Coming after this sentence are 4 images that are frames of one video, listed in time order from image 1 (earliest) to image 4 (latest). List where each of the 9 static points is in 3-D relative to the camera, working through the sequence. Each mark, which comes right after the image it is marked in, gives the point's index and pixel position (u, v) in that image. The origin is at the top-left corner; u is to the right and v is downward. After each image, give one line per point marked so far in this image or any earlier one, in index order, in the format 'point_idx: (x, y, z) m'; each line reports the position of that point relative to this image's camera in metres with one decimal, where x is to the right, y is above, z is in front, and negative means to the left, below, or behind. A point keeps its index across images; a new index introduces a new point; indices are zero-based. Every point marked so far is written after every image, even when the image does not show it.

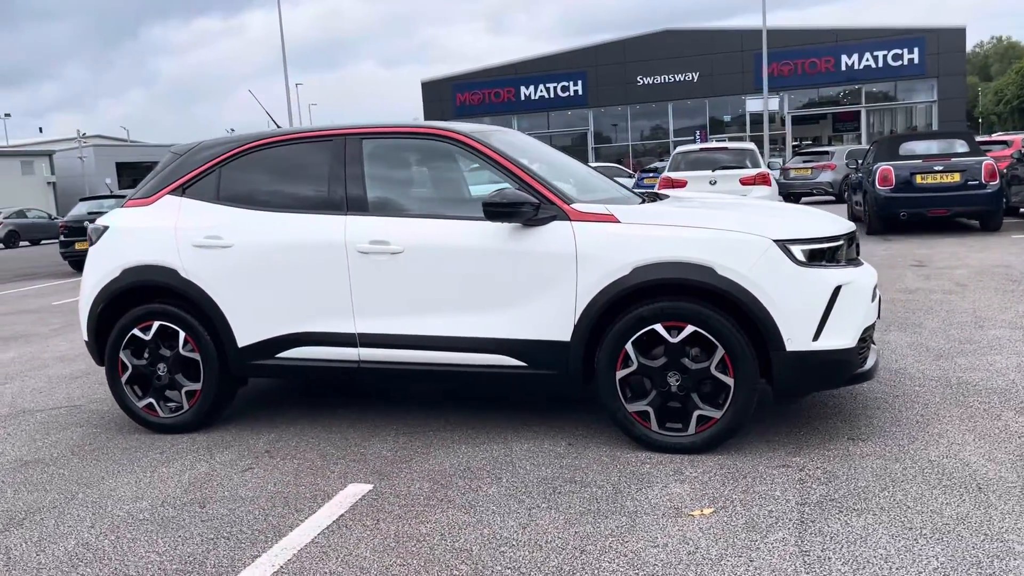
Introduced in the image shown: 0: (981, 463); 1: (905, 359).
0: (+2.0, -0.7, +3.6) m
1: (+2.6, -0.5, +5.6) m
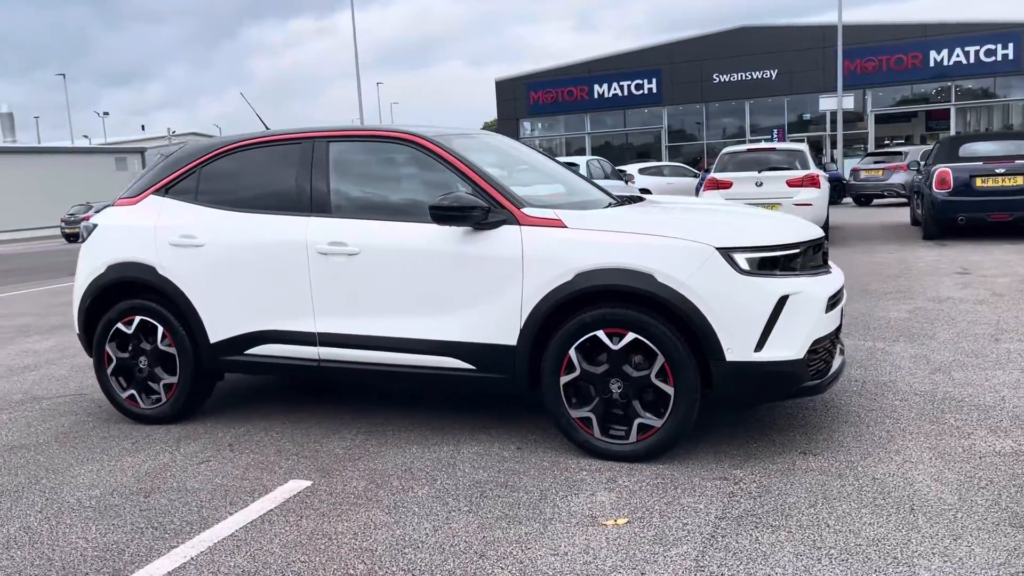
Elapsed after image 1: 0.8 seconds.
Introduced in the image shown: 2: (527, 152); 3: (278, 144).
0: (+1.7, -0.8, +3.5) m
1: (+2.4, -0.5, +5.4) m
2: (+0.1, +0.9, +5.5) m
3: (-1.3, +0.8, +4.7) m
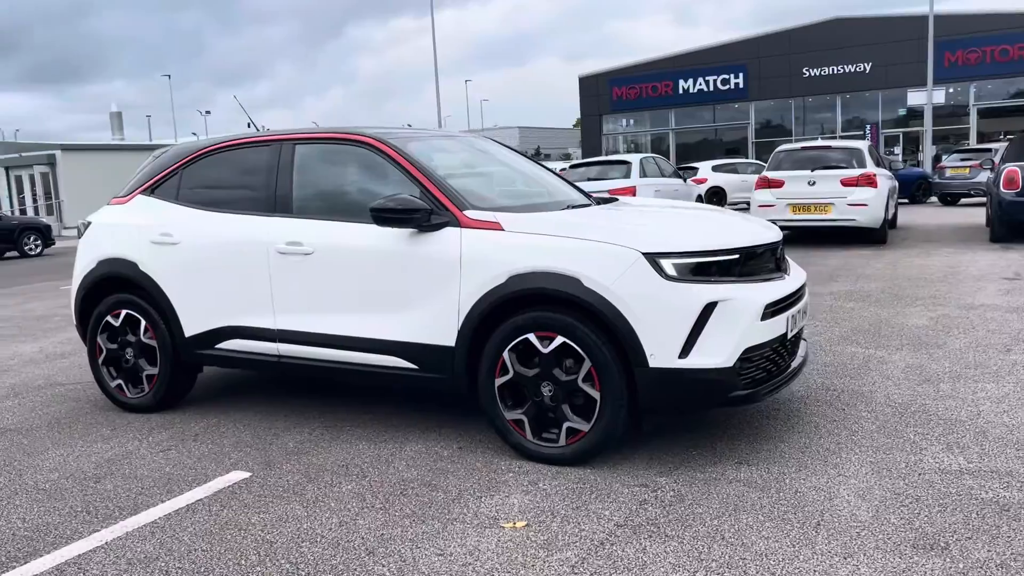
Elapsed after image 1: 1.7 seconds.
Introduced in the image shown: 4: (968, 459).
0: (+1.3, -0.8, +3.4) m
1: (+2.3, -0.6, +5.2) m
2: (0.0, +0.9, +5.5) m
3: (-1.5, +0.8, +4.9) m
4: (+2.0, -0.7, +3.8) m
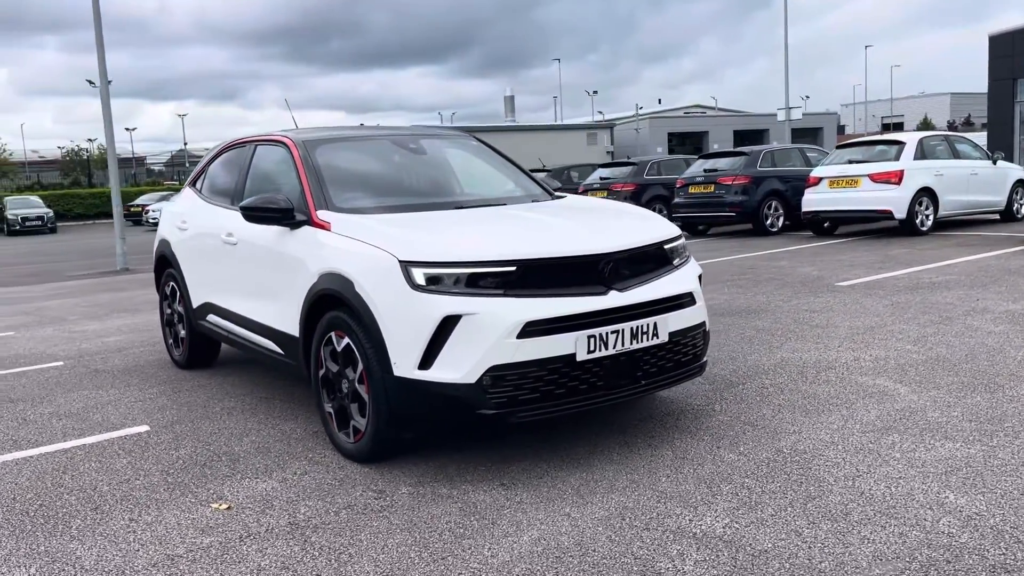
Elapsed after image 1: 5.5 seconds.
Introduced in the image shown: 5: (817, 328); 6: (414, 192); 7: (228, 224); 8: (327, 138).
0: (0.0, -0.9, +3.1) m
1: (+1.7, -0.7, +4.3) m
2: (-0.2, +0.9, +5.6) m
3: (-1.8, +0.9, +5.6) m
4: (+0.8, -0.9, +3.2) m
5: (+2.4, -0.3, +6.7) m
6: (-0.5, +0.6, +4.8) m
7: (-1.7, +0.4, +5.2) m
8: (-1.1, +0.9, +5.1) m
